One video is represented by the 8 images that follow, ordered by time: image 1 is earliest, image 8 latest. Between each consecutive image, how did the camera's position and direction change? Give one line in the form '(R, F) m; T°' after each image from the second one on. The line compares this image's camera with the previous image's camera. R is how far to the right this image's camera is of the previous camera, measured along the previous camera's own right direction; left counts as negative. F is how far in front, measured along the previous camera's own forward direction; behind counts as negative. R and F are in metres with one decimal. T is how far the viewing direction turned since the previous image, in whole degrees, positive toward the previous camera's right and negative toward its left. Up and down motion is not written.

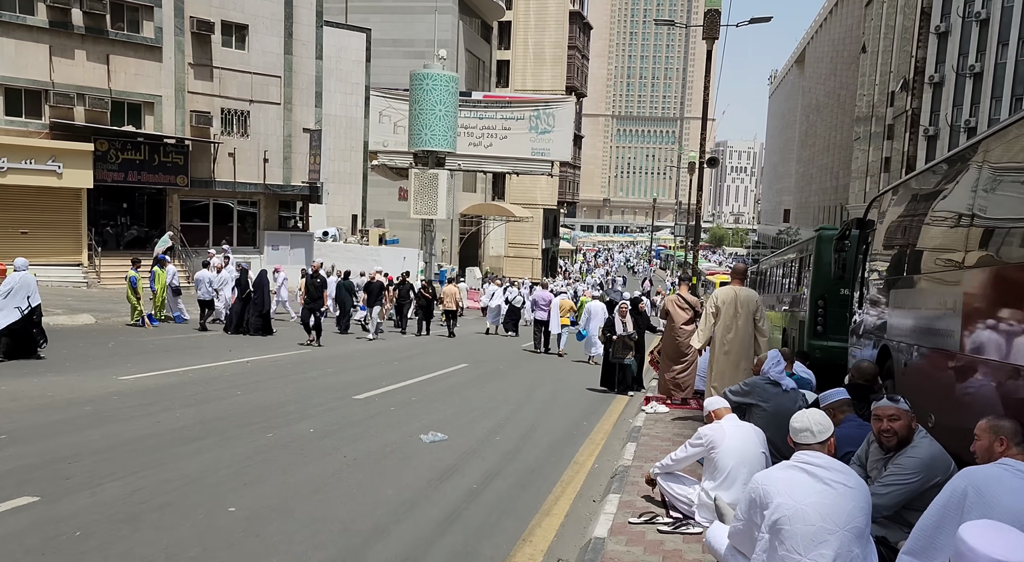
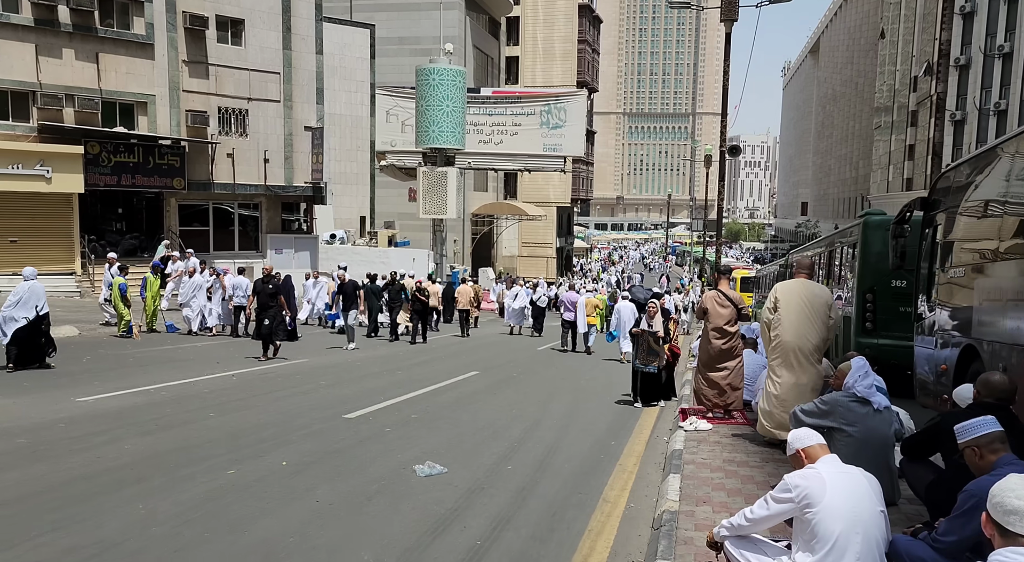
(0.0, +1.4) m; -1°
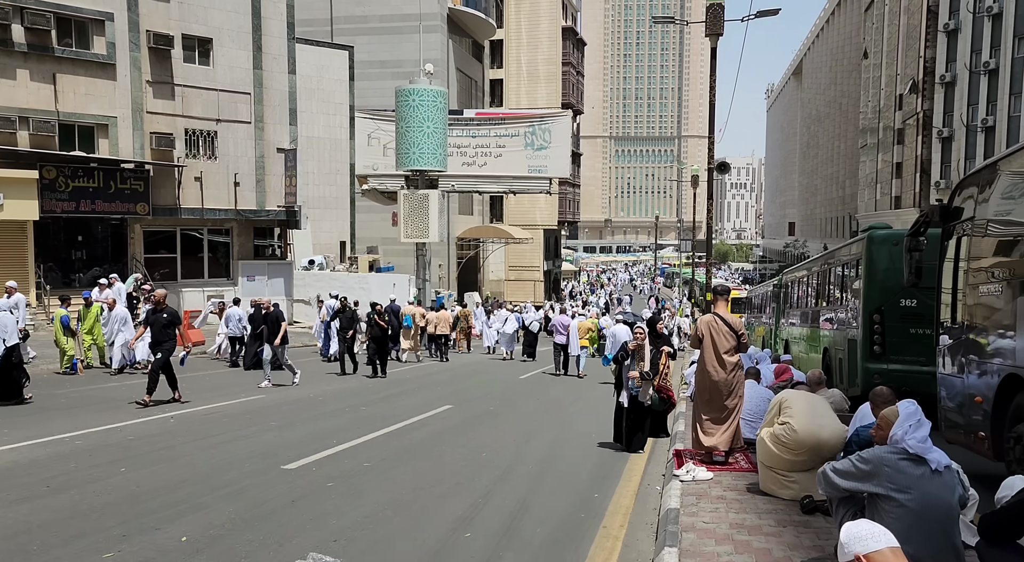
(+0.2, +1.2) m; +1°
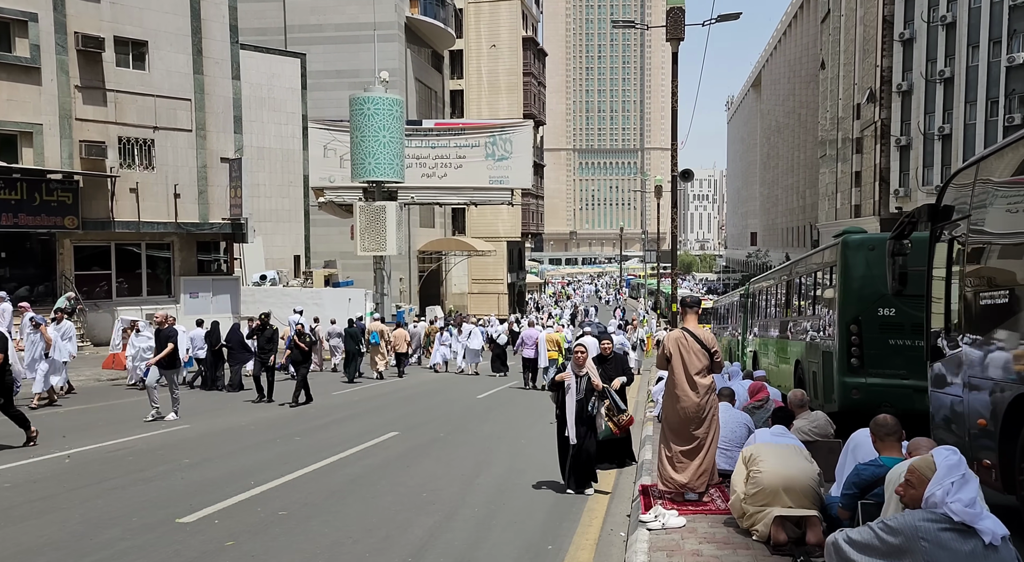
(+0.3, +1.2) m; +2°
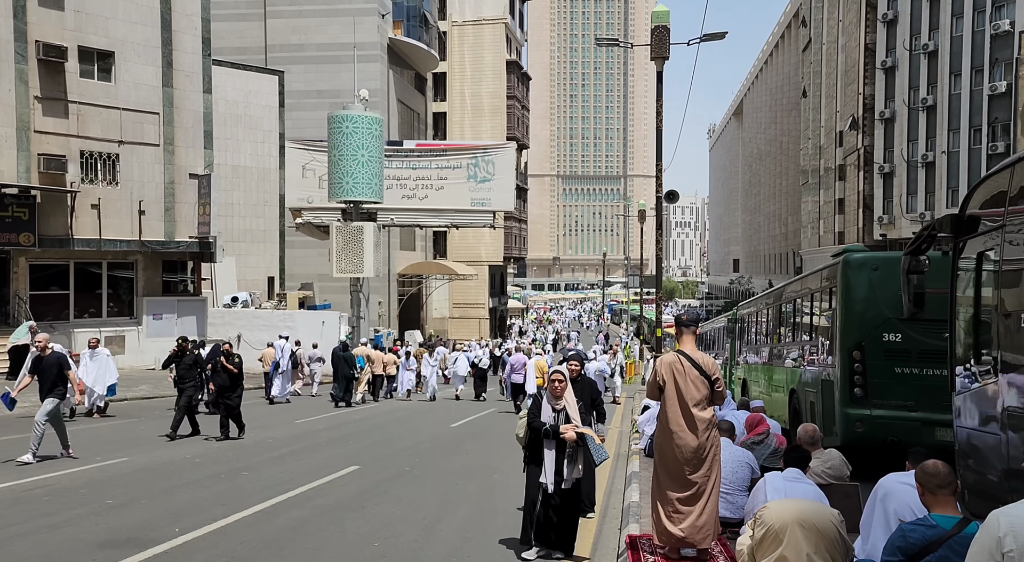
(+0.1, +1.0) m; +1°
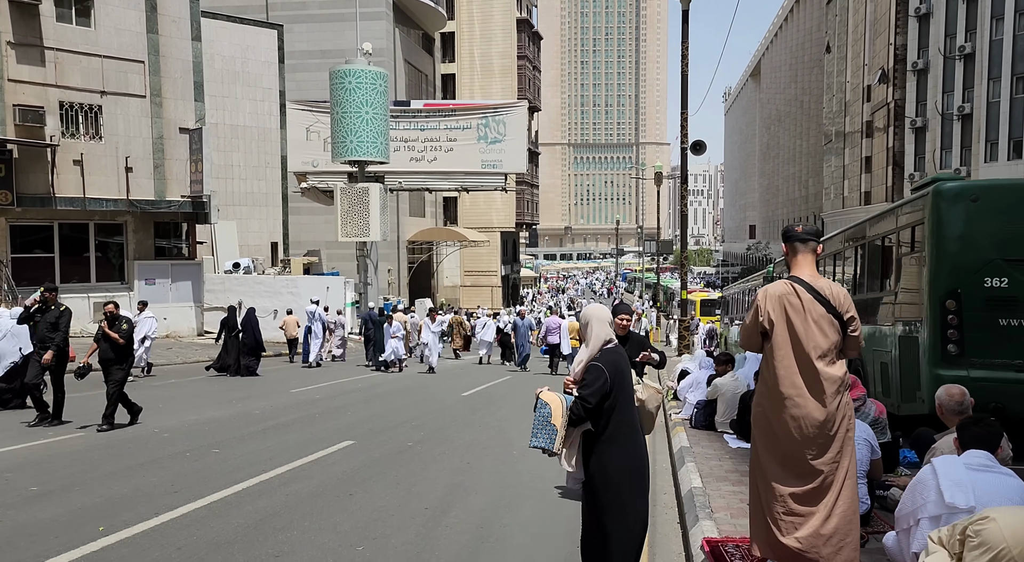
(-0.1, +1.8) m; -1°
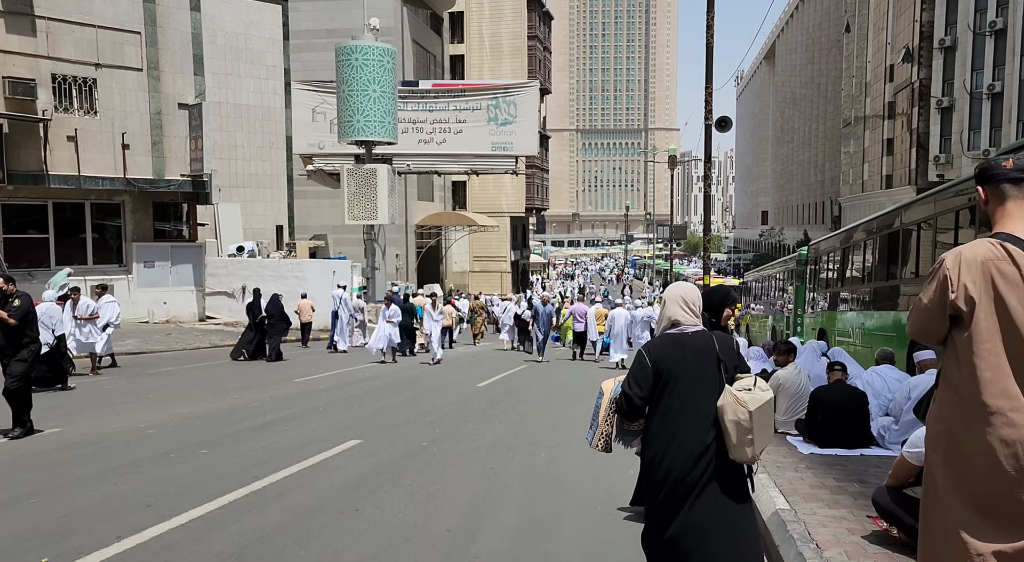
(-0.2, +1.2) m; 0°
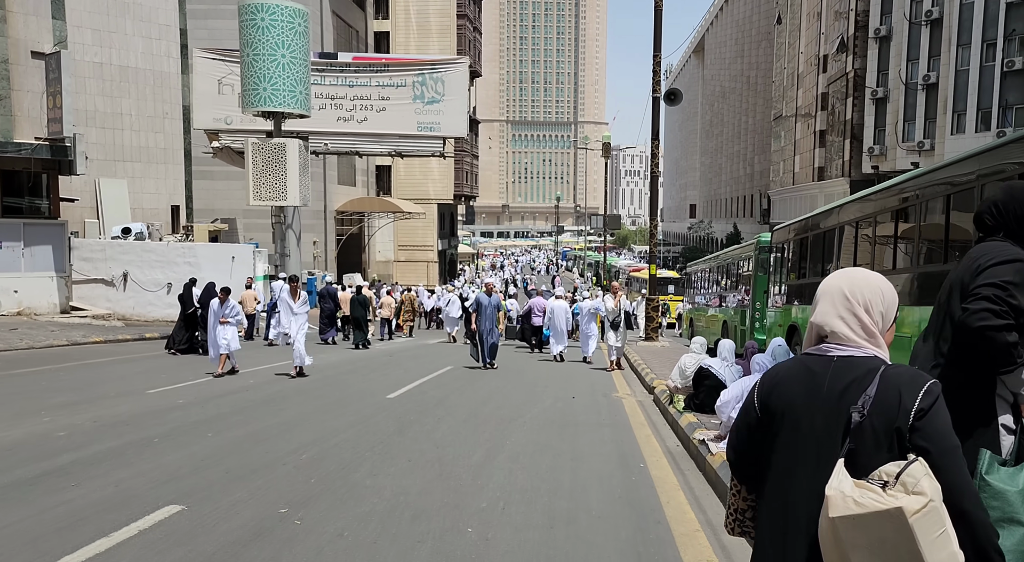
(+0.1, +3.3) m; +5°
